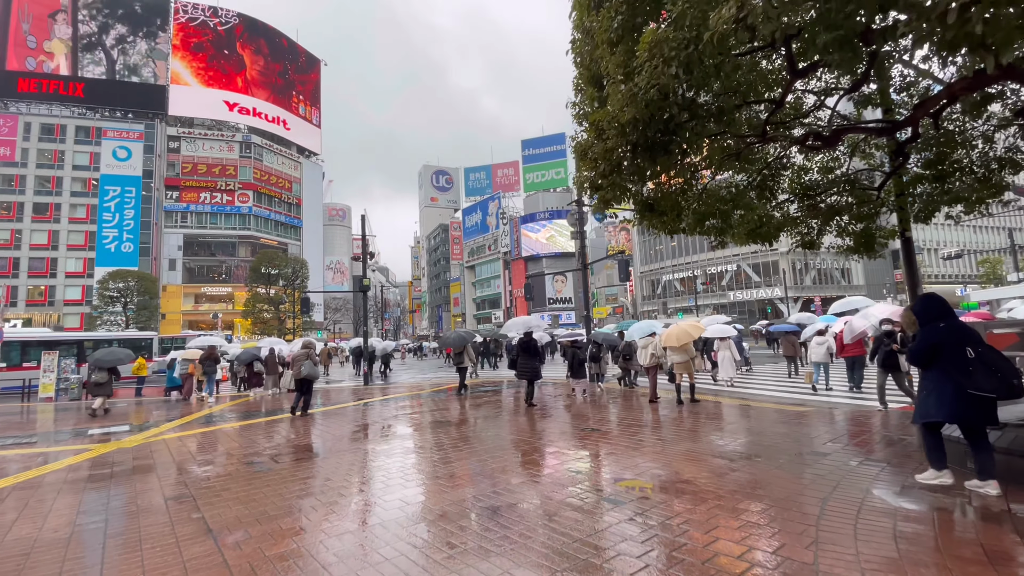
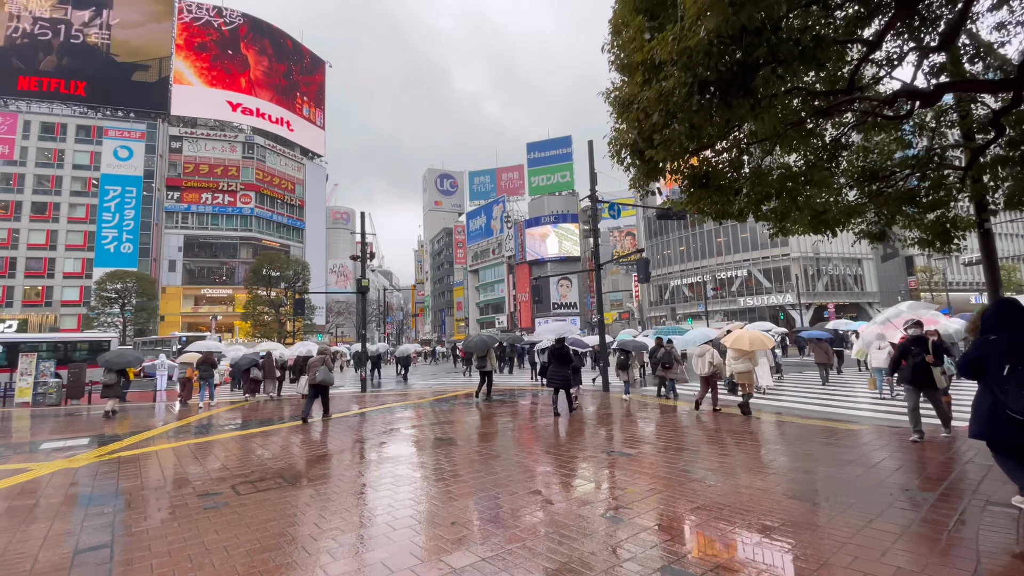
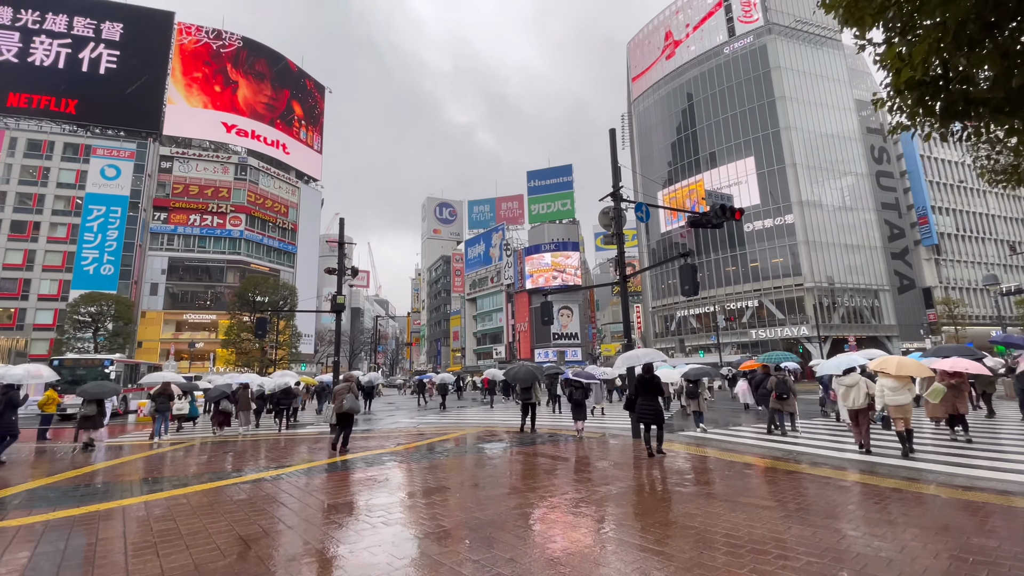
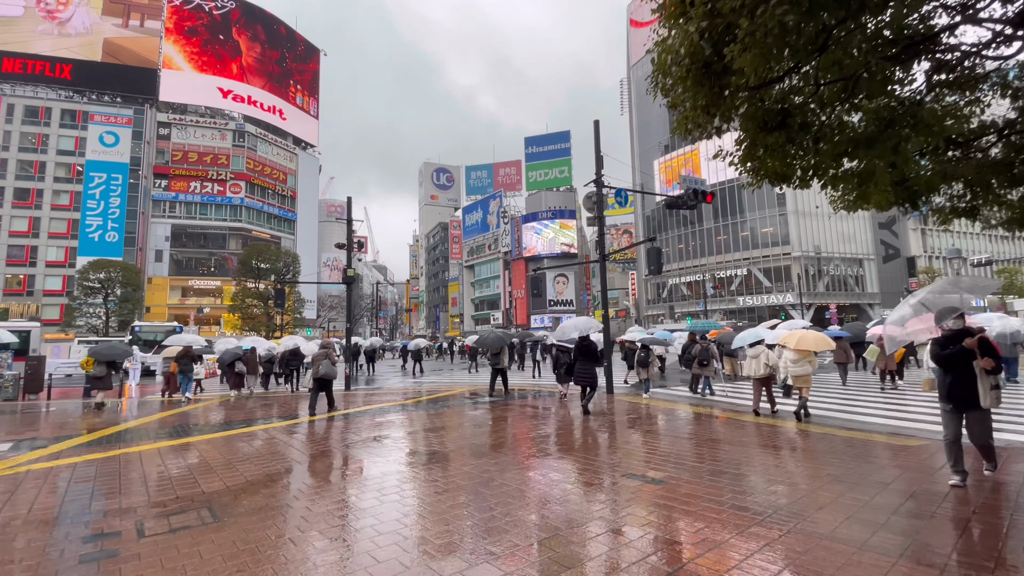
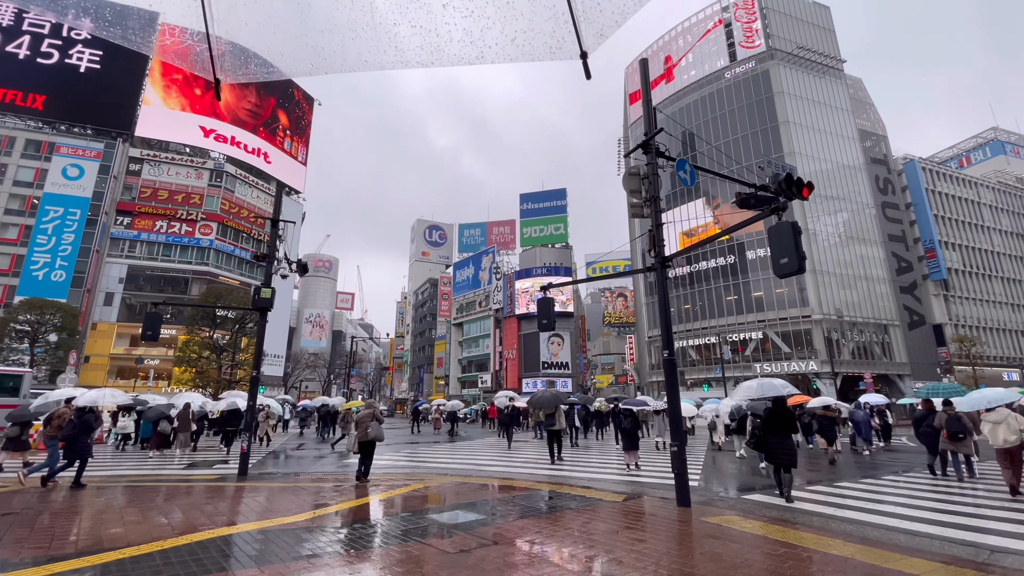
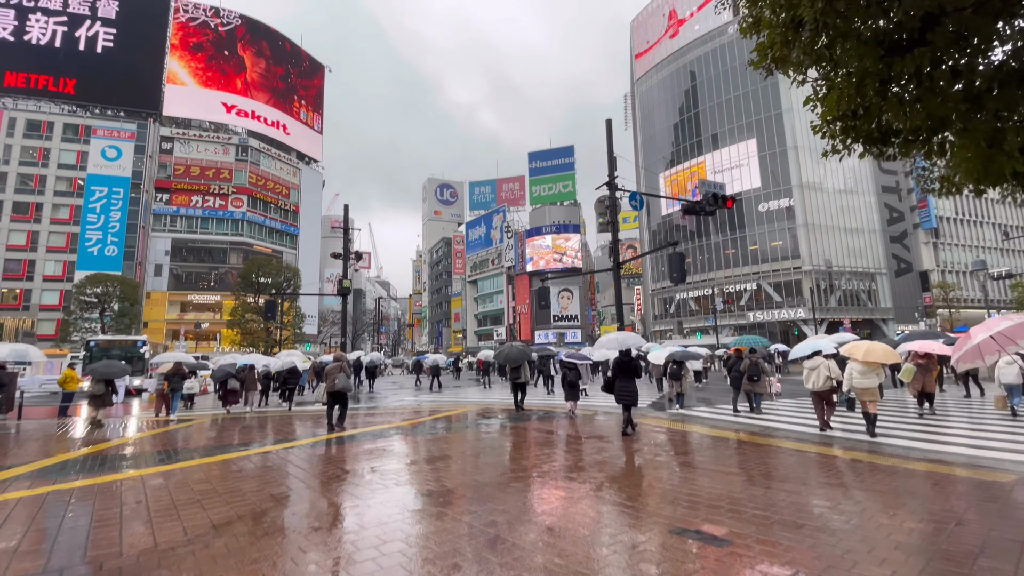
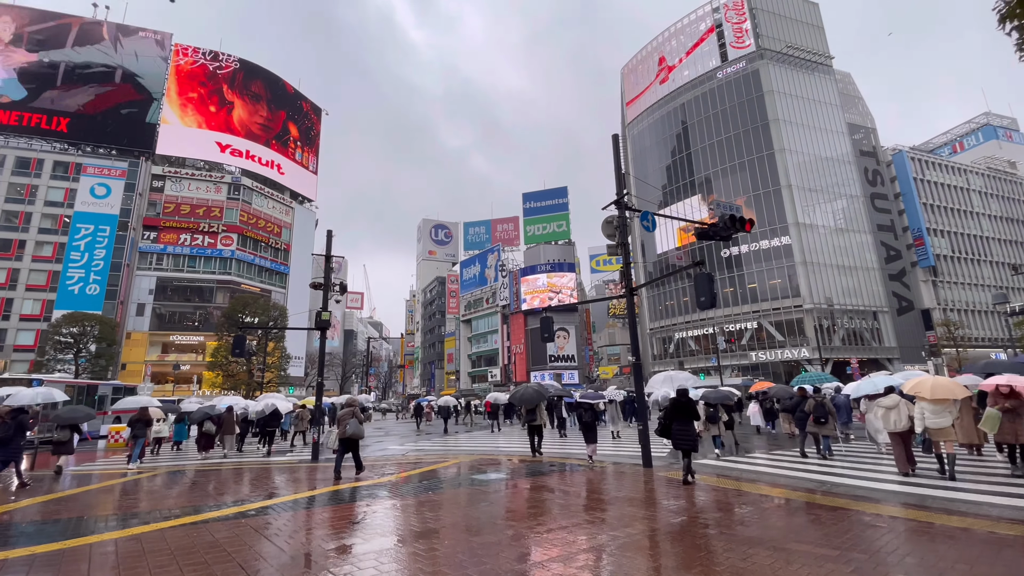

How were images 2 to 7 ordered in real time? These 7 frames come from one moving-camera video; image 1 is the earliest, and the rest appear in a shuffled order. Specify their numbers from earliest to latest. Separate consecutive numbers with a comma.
2, 4, 6, 3, 7, 5
